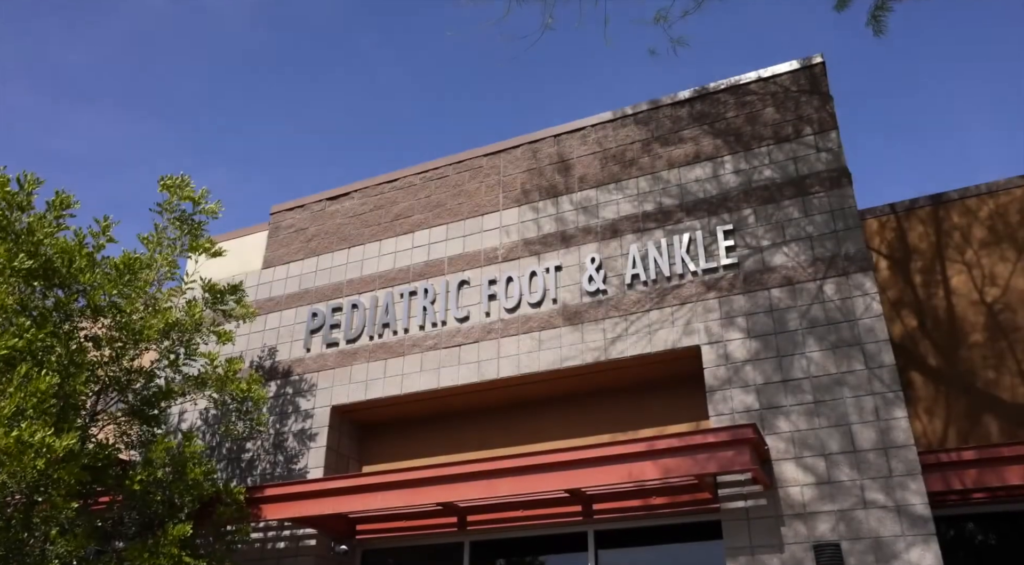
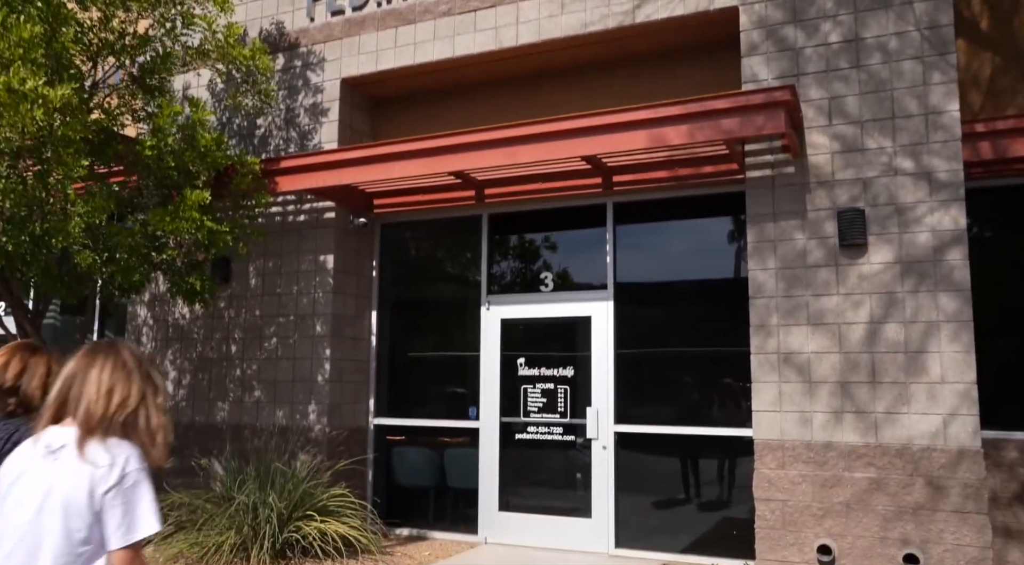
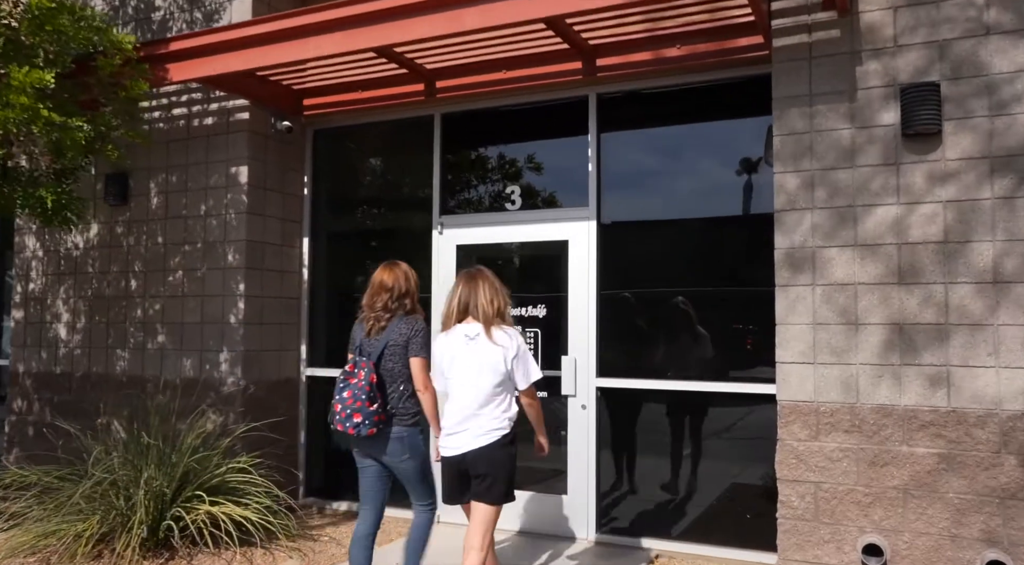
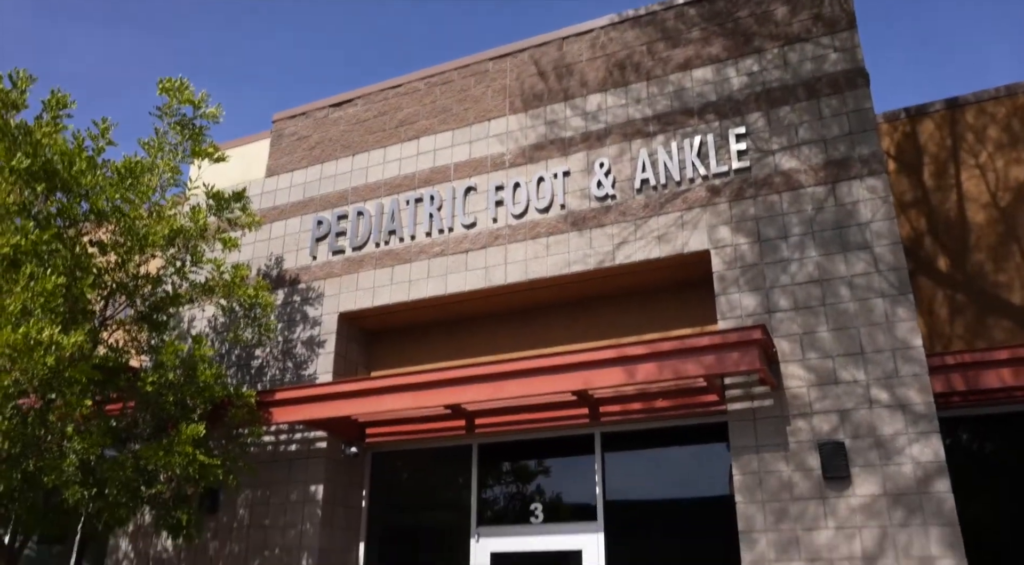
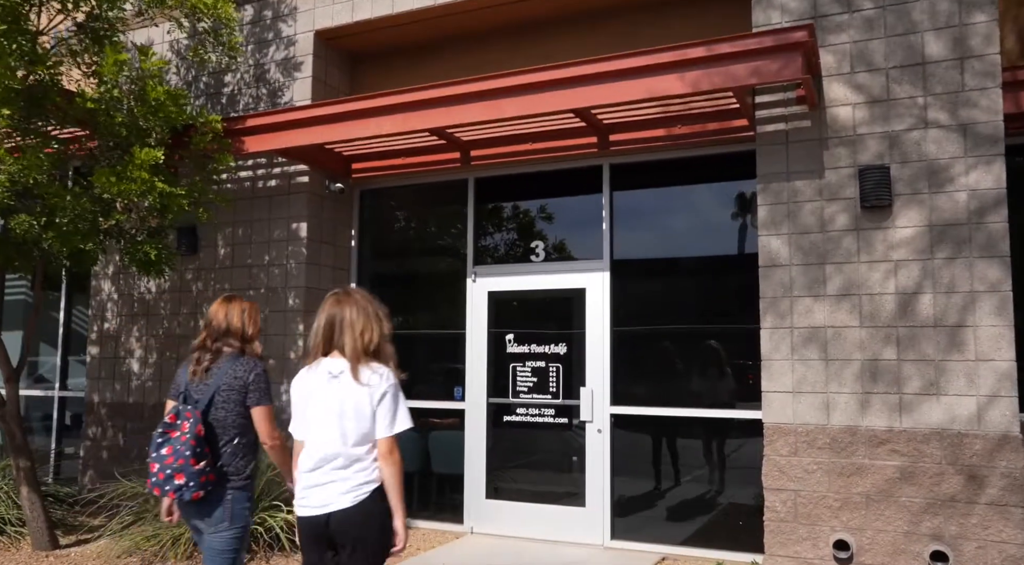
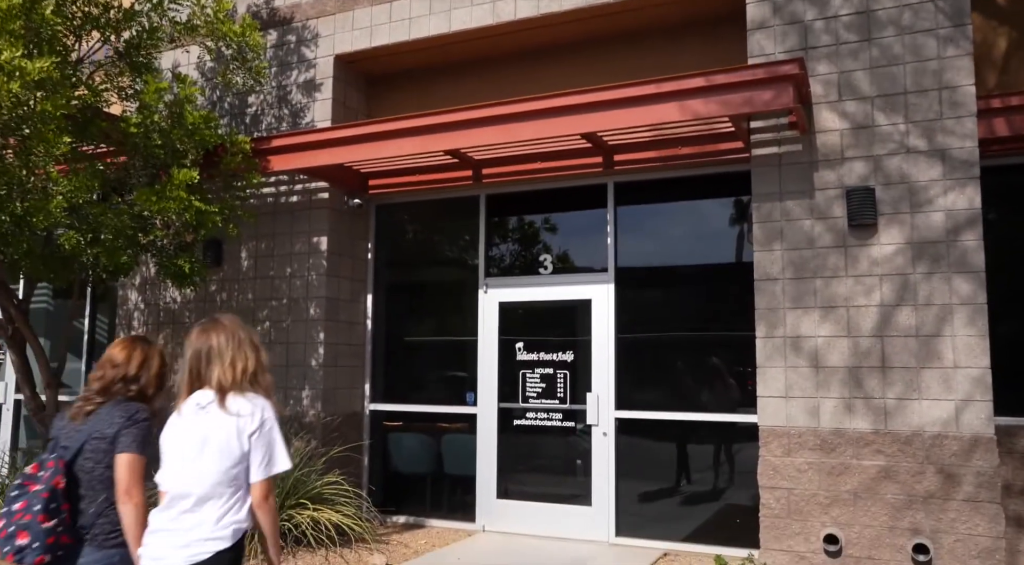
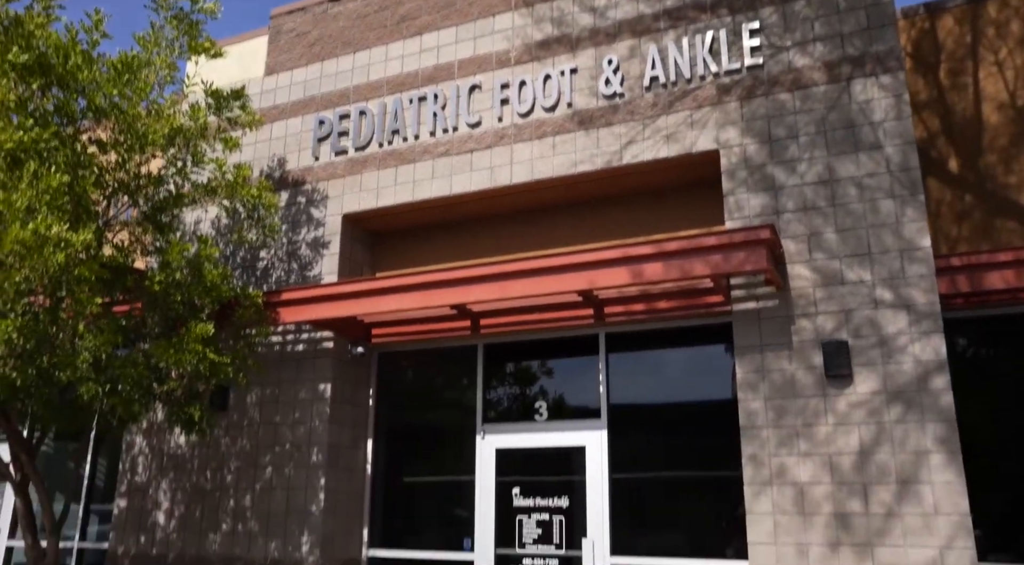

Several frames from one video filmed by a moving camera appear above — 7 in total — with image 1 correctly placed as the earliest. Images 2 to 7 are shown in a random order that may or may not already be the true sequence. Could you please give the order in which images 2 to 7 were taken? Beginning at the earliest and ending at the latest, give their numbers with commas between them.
4, 7, 2, 6, 5, 3
